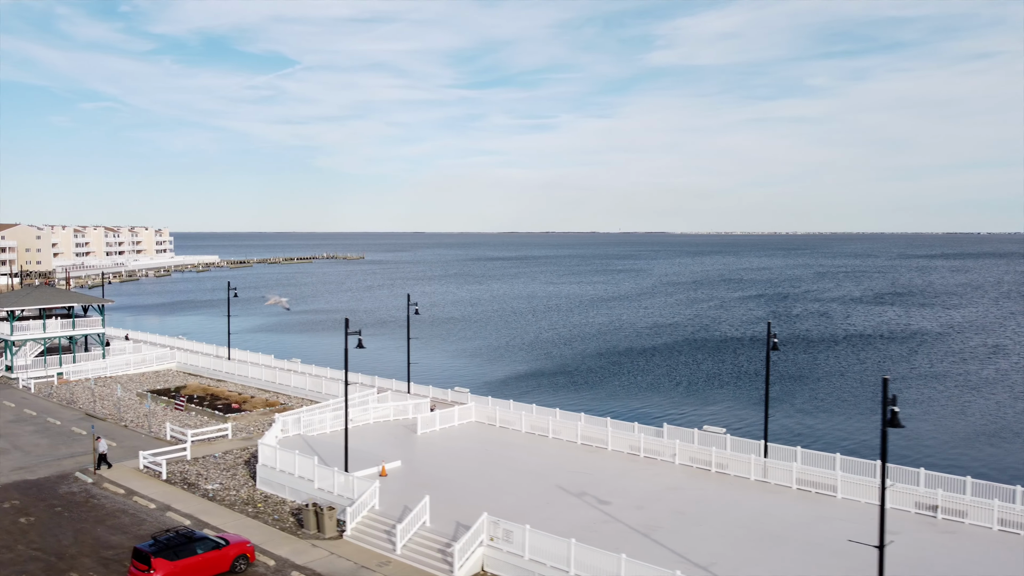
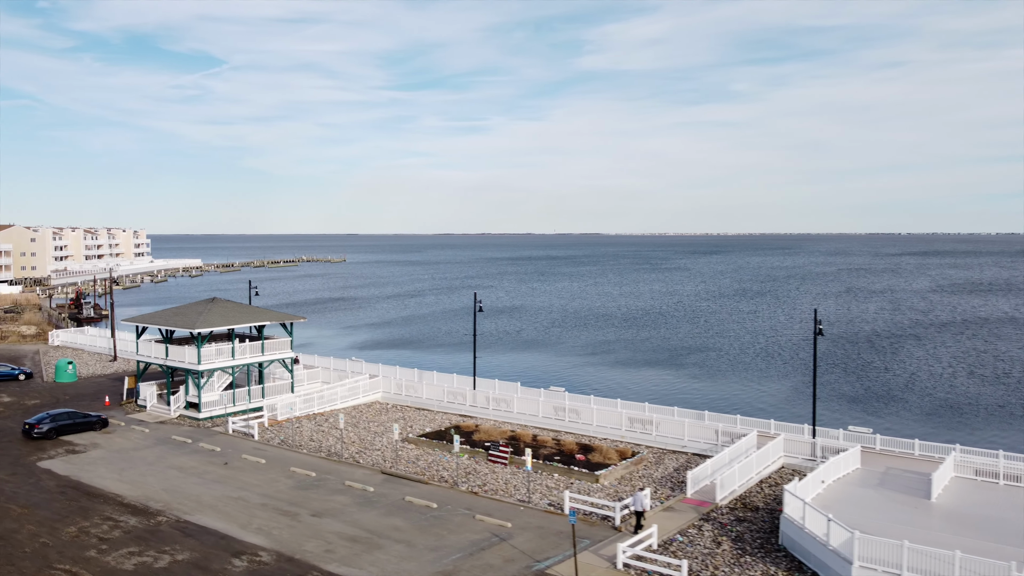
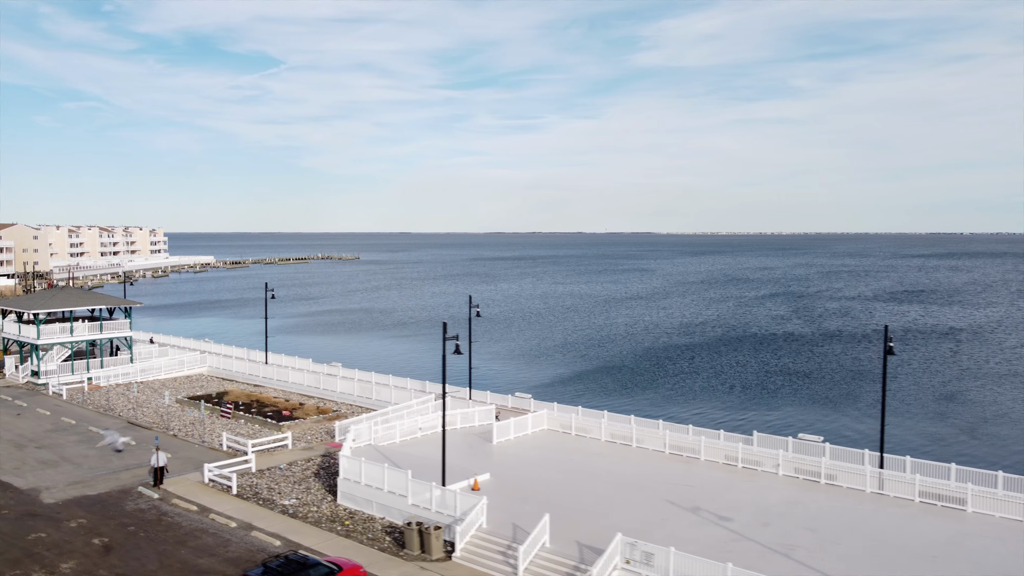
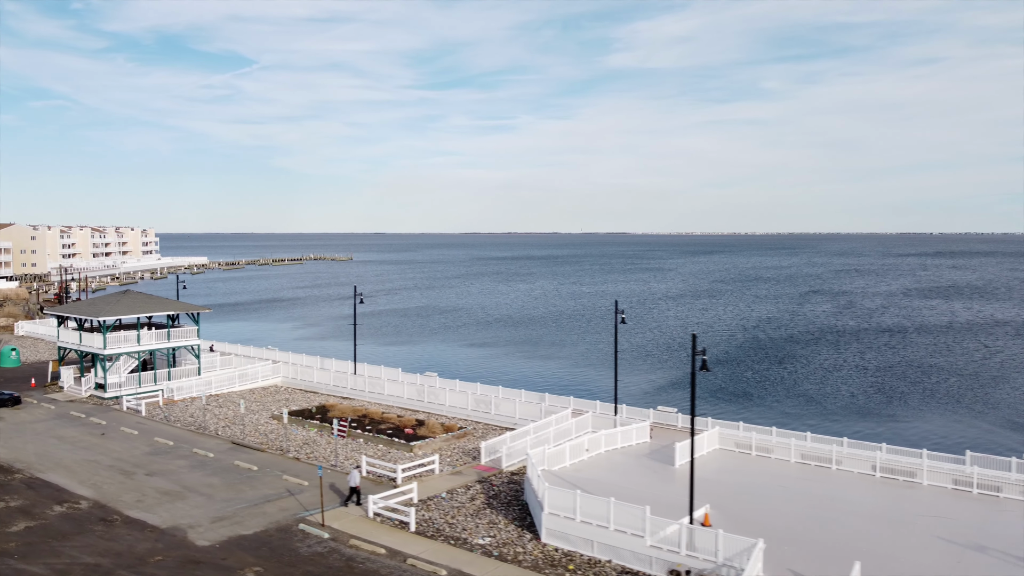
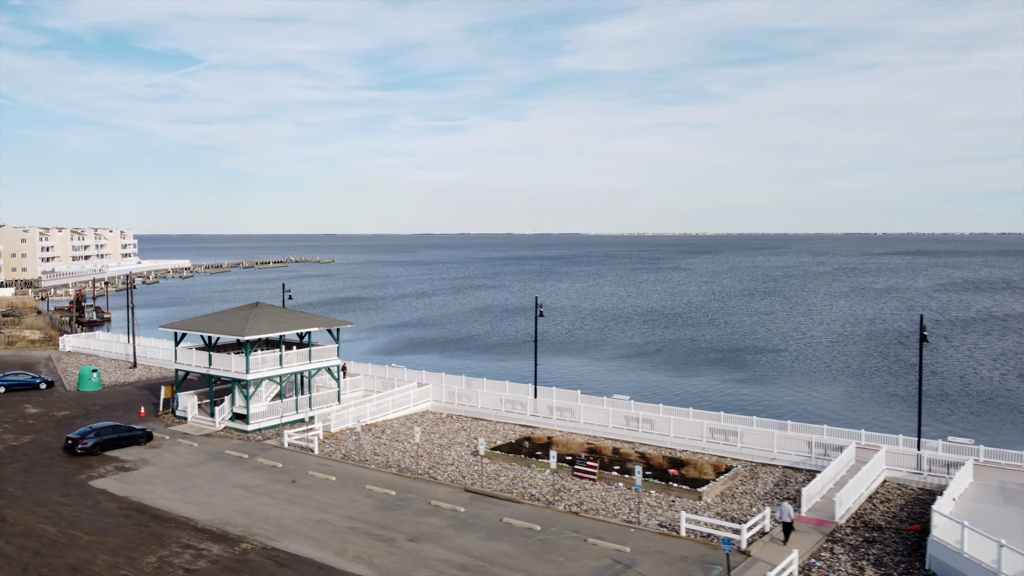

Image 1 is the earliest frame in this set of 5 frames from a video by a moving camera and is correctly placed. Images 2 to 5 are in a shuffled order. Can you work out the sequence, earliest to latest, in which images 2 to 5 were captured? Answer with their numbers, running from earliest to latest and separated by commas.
3, 4, 2, 5
